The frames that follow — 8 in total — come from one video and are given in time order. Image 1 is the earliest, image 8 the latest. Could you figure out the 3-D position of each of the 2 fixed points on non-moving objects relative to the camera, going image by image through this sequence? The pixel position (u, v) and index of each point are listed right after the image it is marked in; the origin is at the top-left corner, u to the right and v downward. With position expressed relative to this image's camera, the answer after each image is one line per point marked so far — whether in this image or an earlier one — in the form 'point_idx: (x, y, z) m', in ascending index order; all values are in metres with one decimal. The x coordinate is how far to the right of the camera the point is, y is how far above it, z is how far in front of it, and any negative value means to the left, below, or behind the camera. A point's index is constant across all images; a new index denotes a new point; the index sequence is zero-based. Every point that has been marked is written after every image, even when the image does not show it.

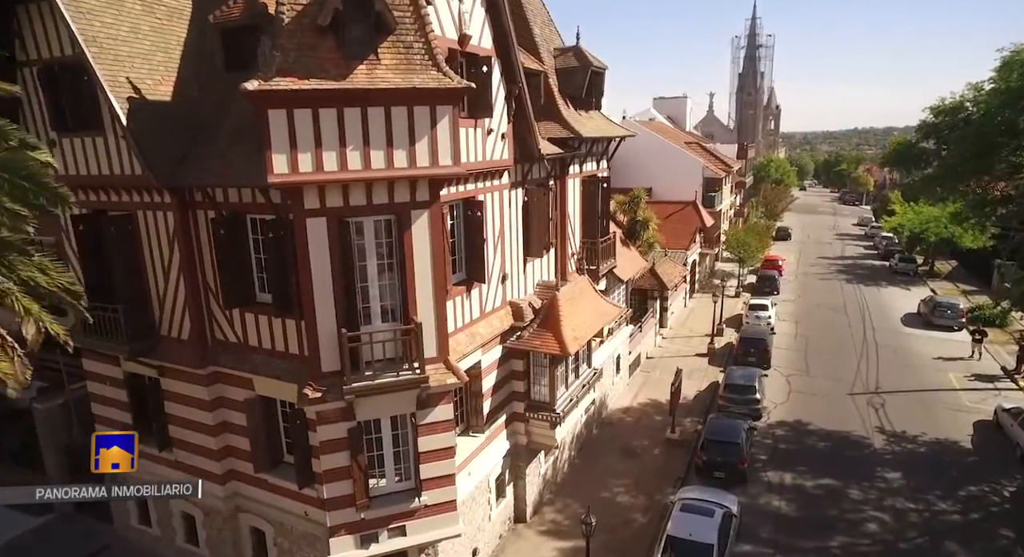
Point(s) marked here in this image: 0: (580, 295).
0: (+1.9, -0.5, +18.0) m
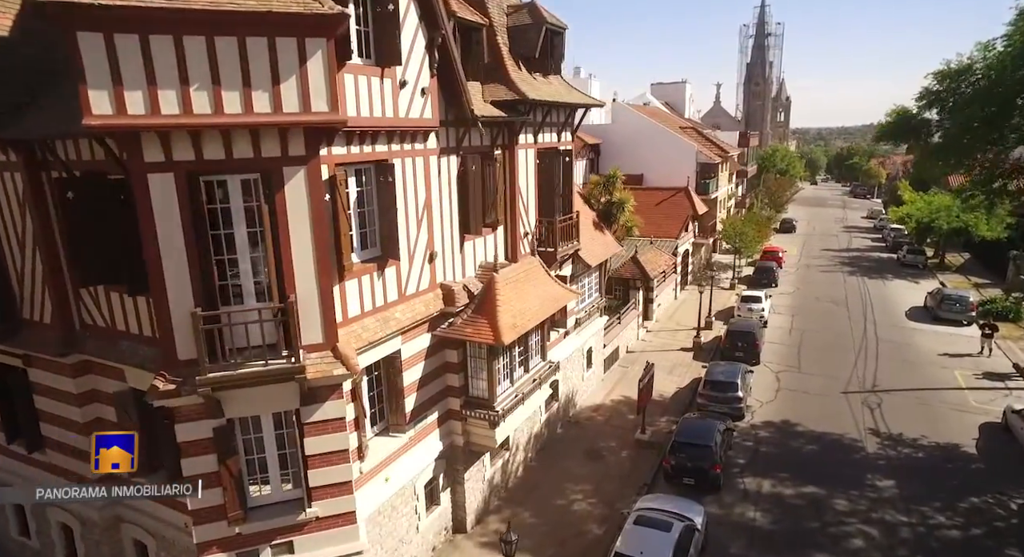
0: (+0.3, 0.0, +16.1) m
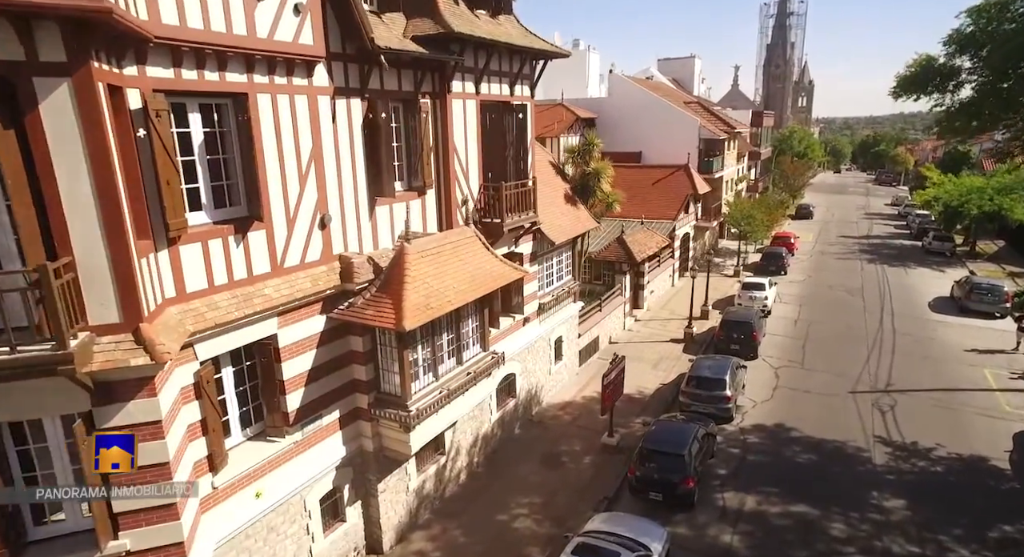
0: (-1.2, +0.5, +13.4) m
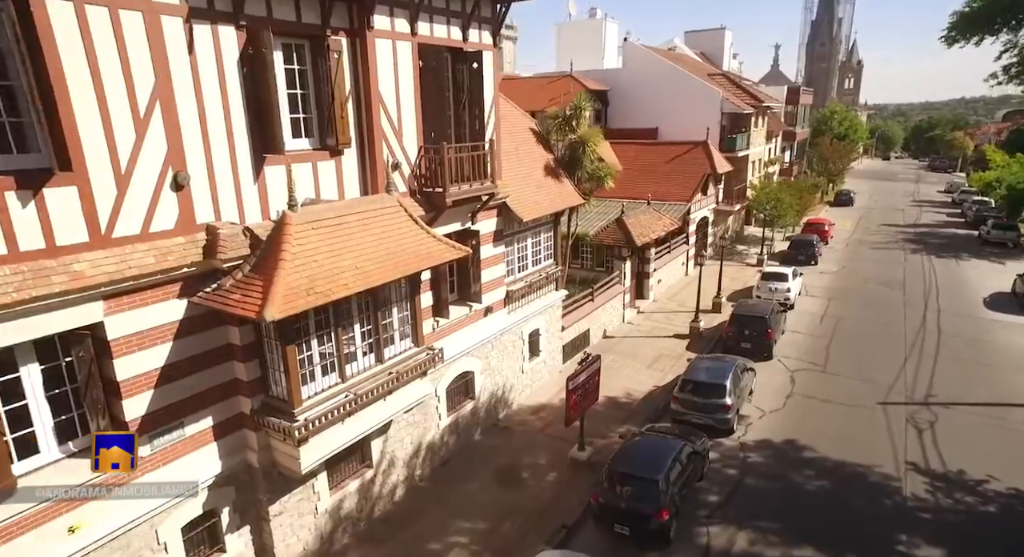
0: (-2.5, +0.9, +10.8) m
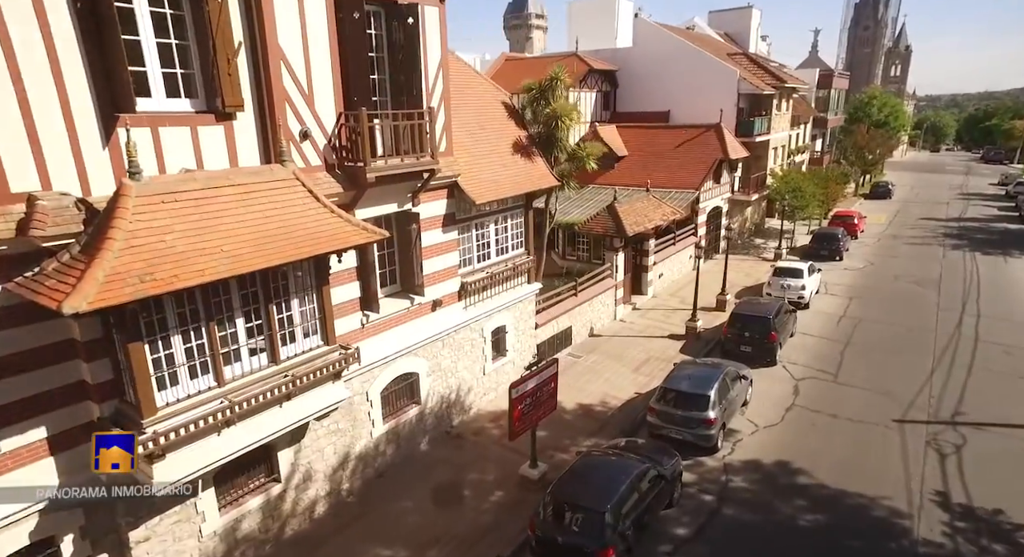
0: (-3.8, +1.1, +9.0) m
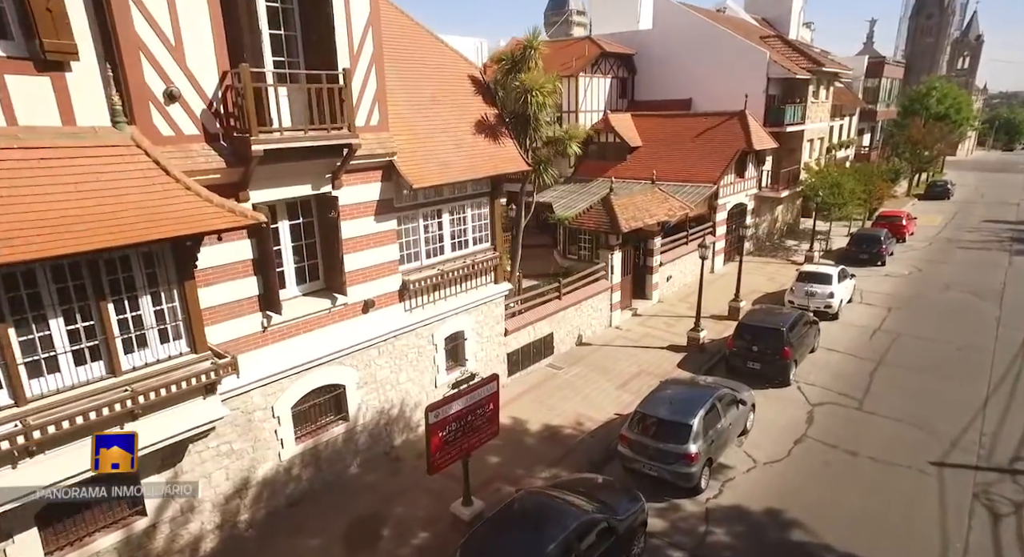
0: (-5.2, +1.2, +7.2) m
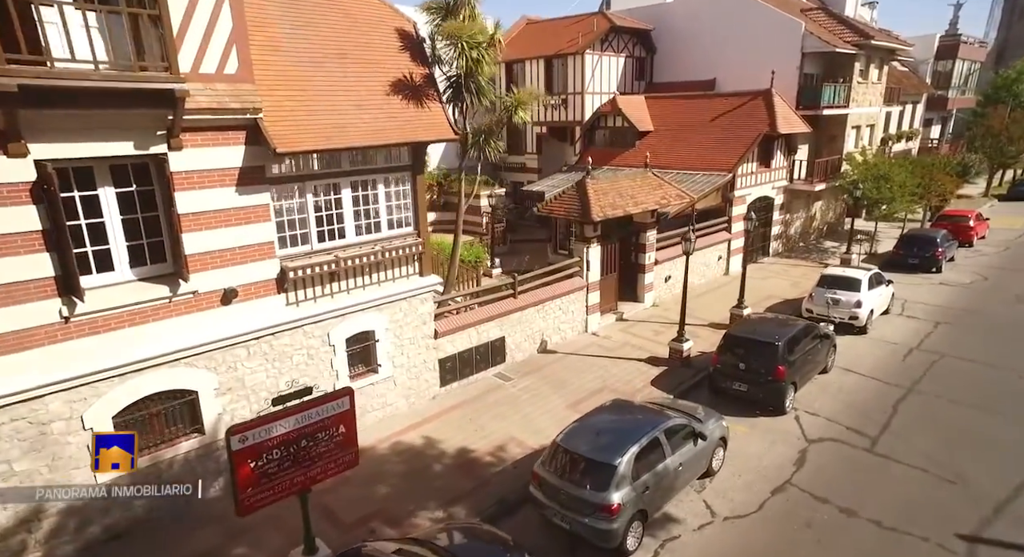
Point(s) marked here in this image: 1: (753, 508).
0: (-7.4, +1.6, +5.3) m
1: (+3.7, -3.6, +9.8) m
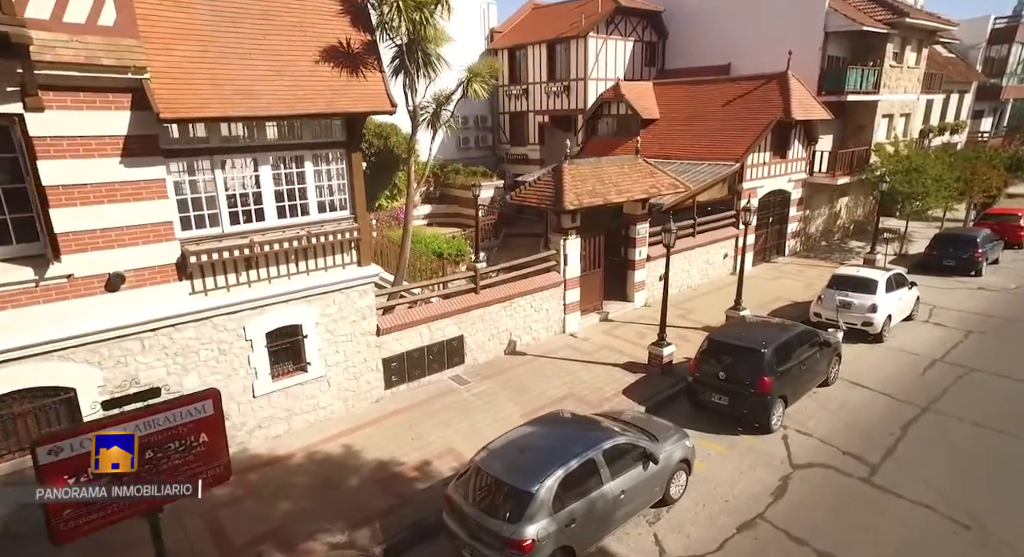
0: (-8.7, +1.9, +4.4) m
1: (+2.6, -3.5, +8.1) m
